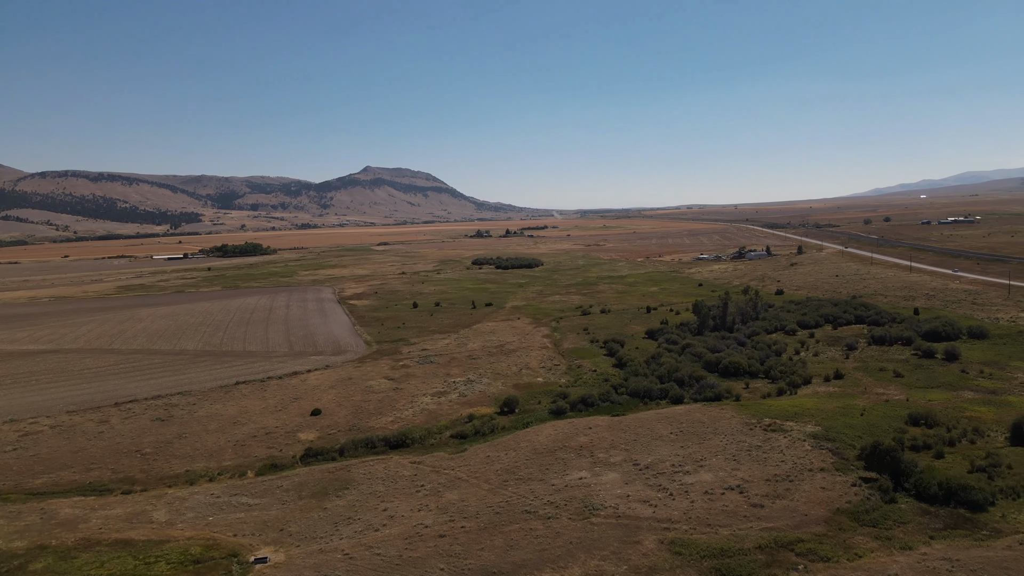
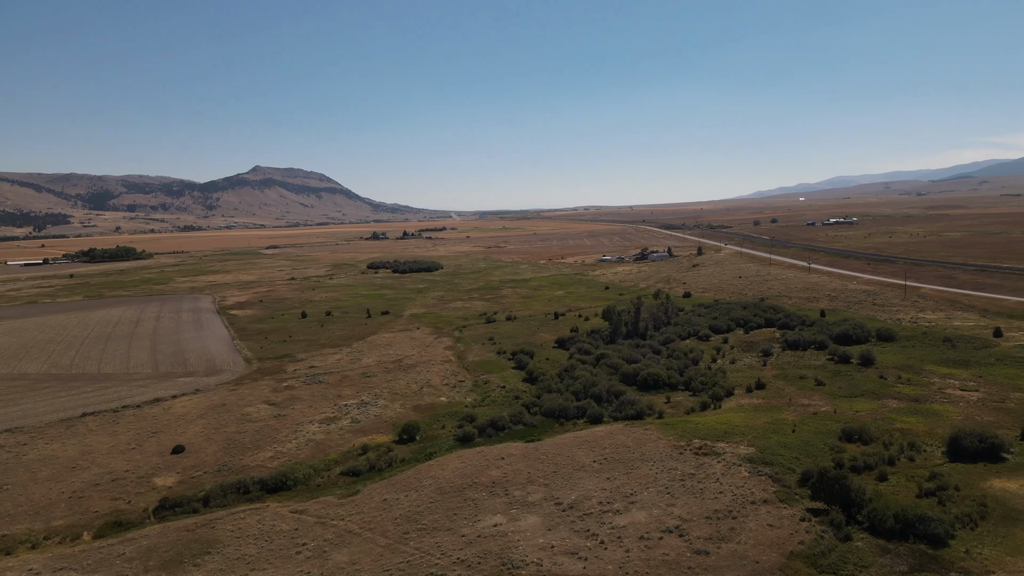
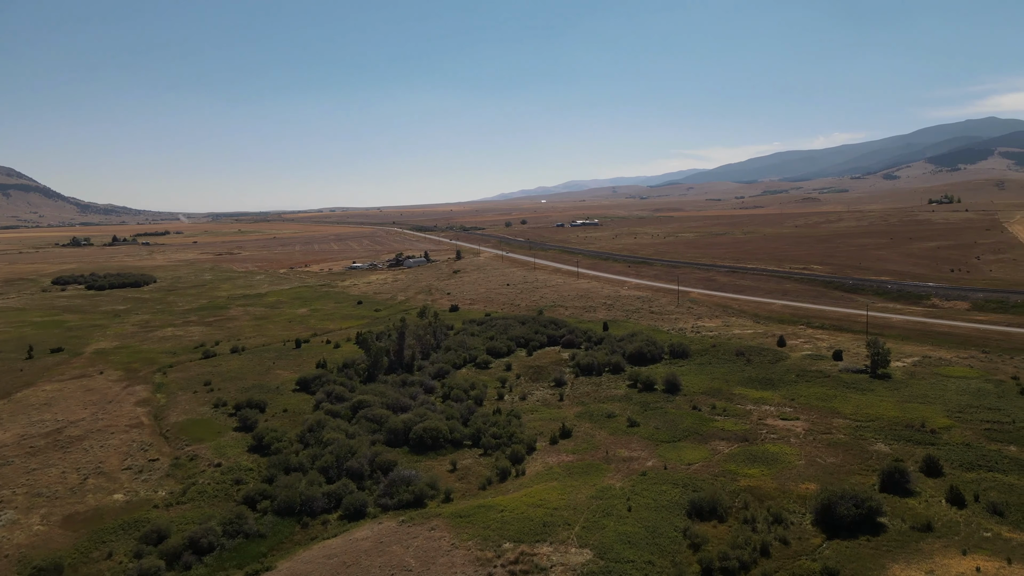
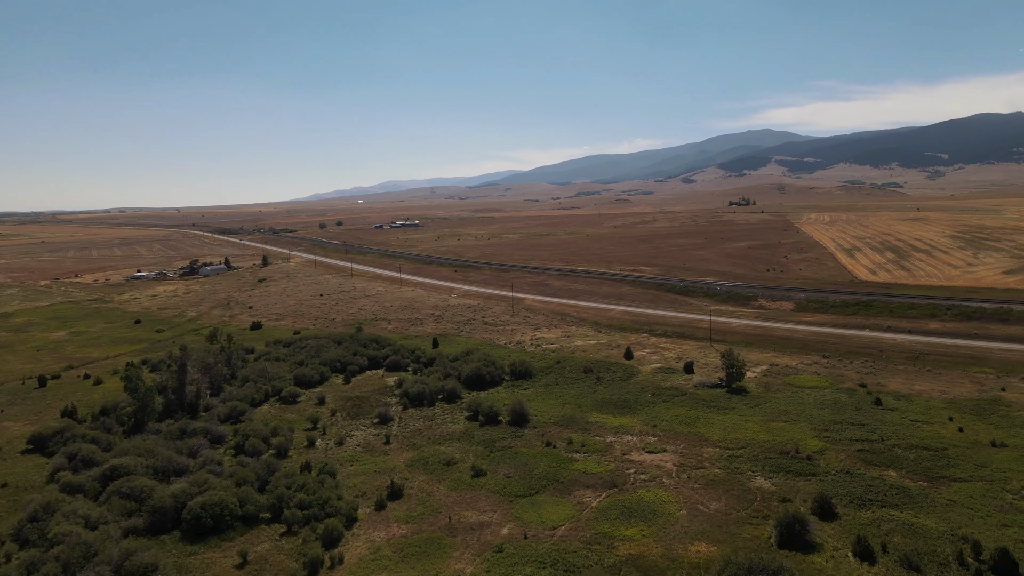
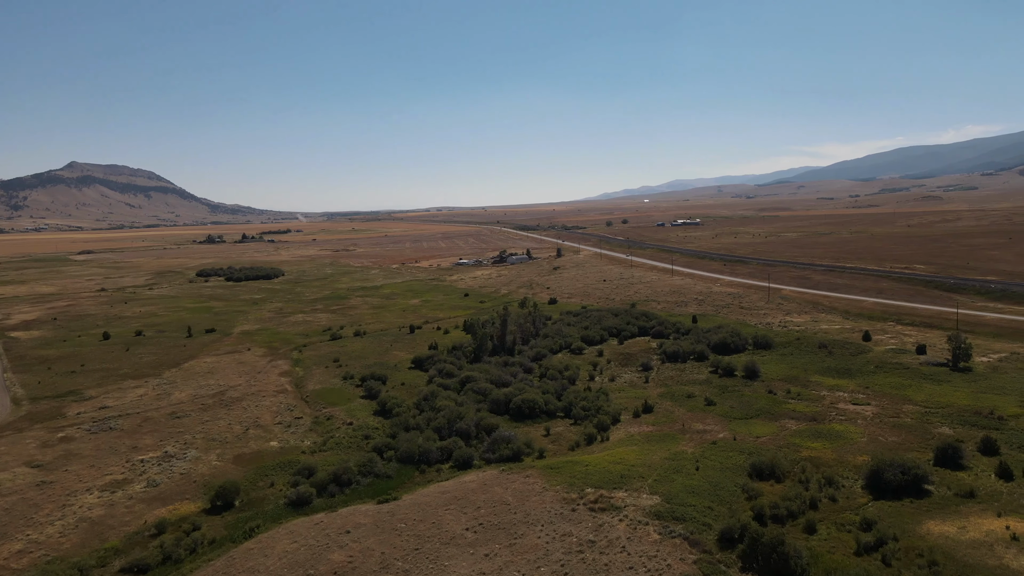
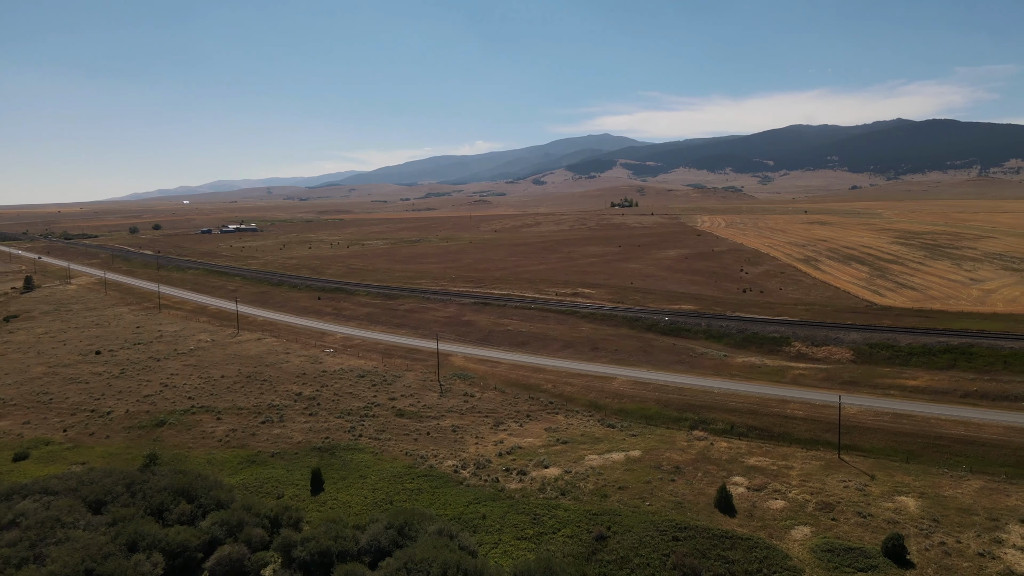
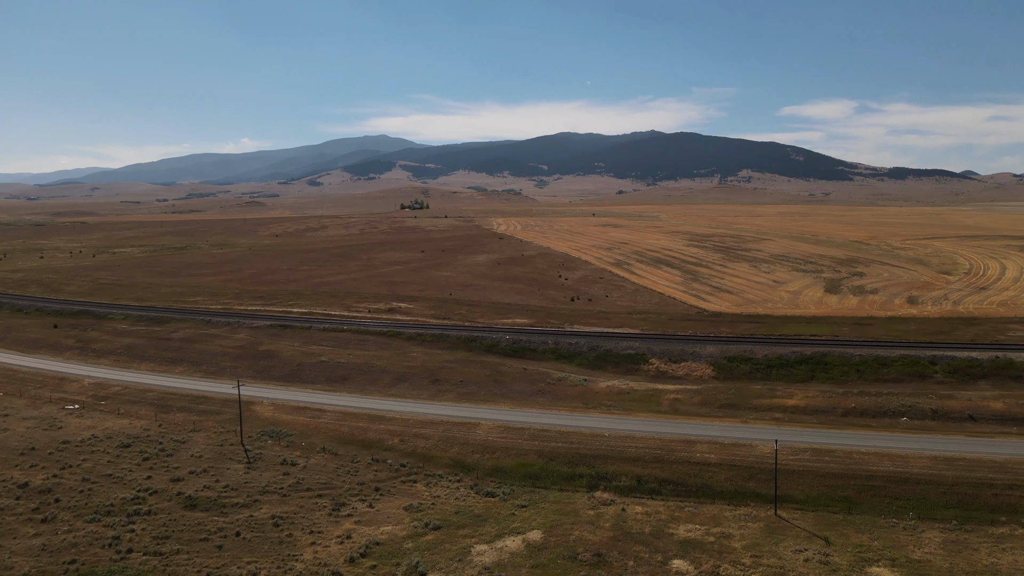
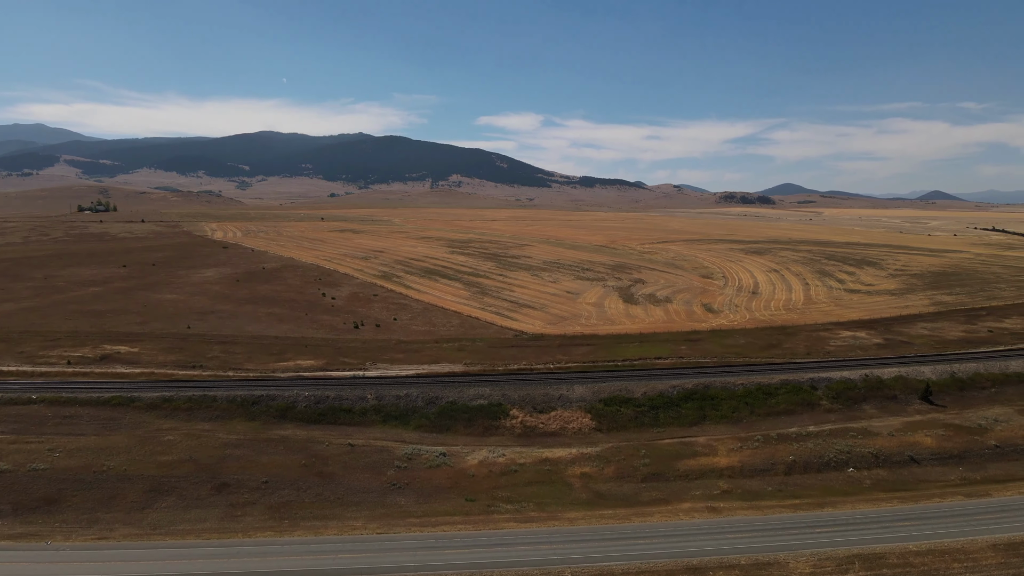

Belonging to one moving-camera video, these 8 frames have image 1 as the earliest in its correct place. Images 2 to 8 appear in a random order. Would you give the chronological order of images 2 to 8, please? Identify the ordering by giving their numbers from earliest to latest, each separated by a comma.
2, 5, 3, 4, 6, 7, 8
